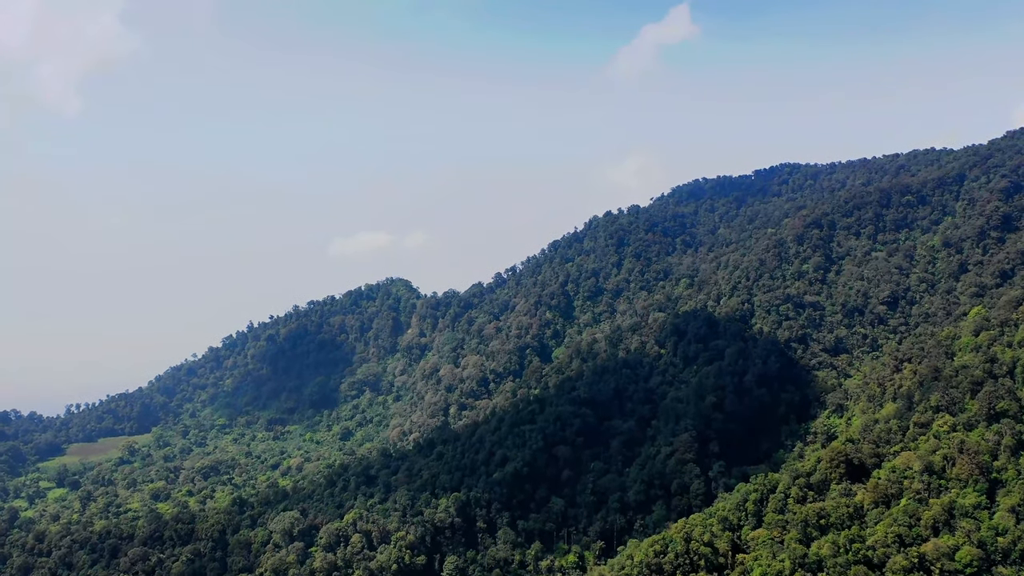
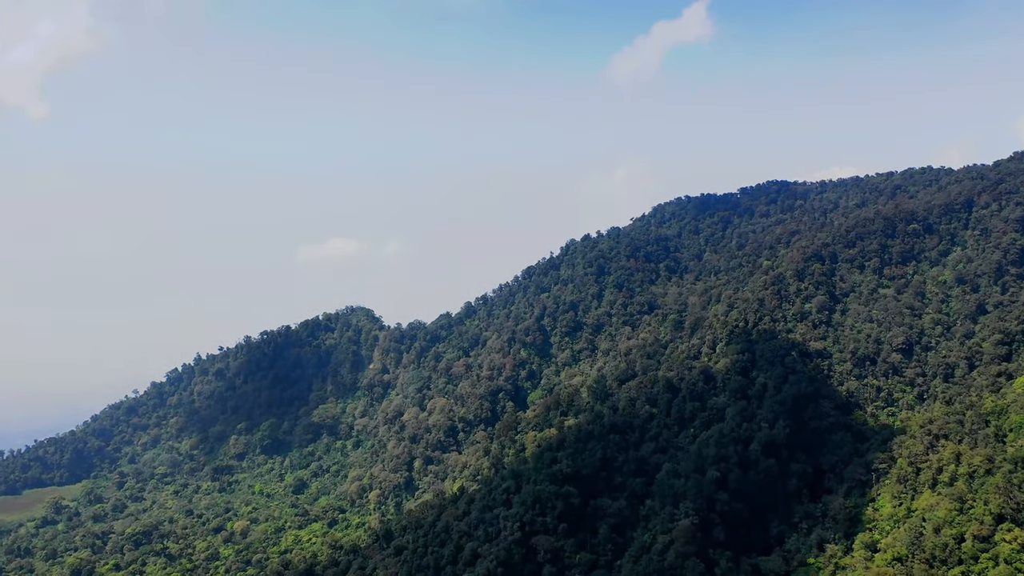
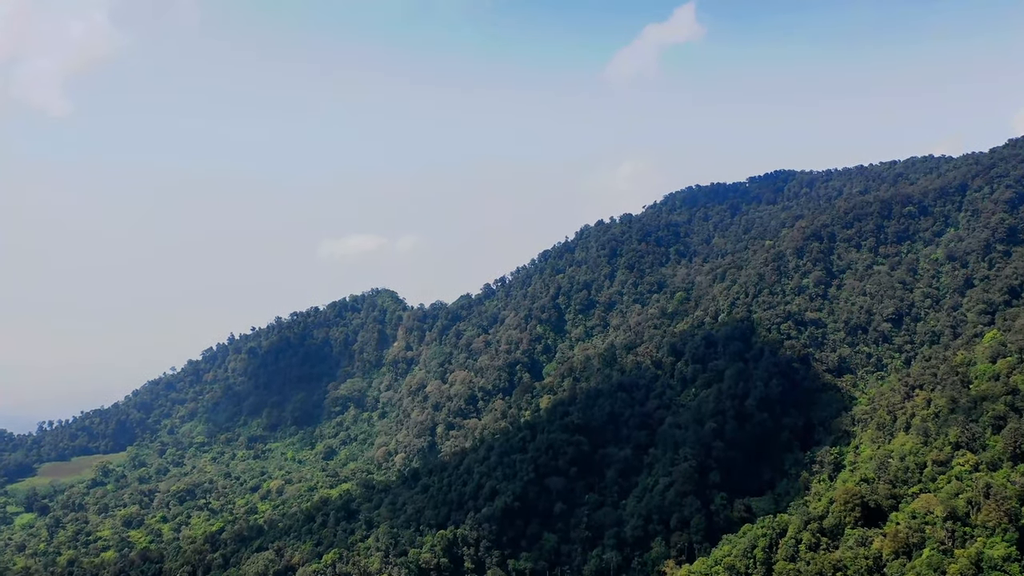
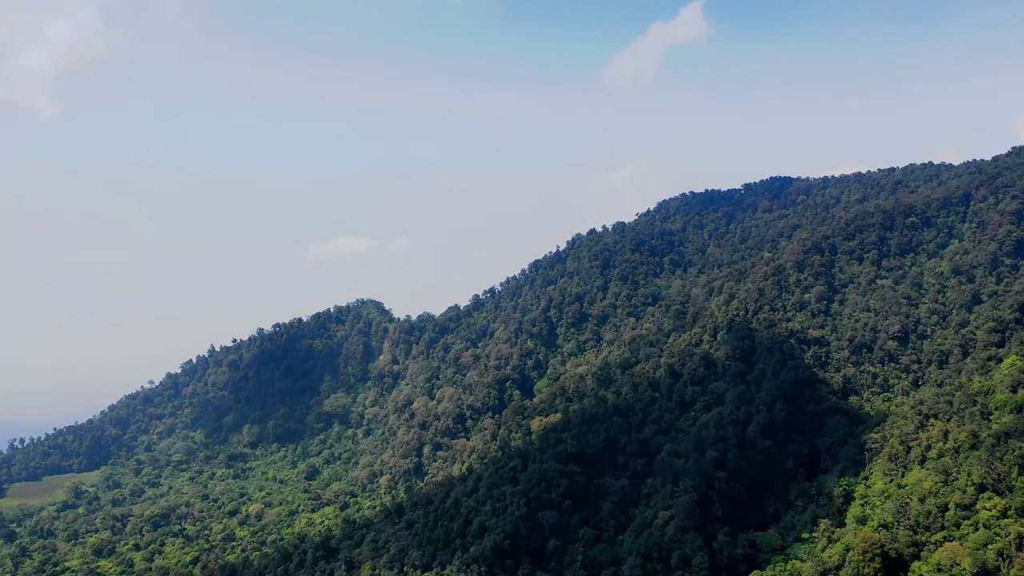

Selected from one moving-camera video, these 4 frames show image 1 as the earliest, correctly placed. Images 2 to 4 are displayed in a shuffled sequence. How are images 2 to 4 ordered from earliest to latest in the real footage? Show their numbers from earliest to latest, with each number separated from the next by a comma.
3, 4, 2
